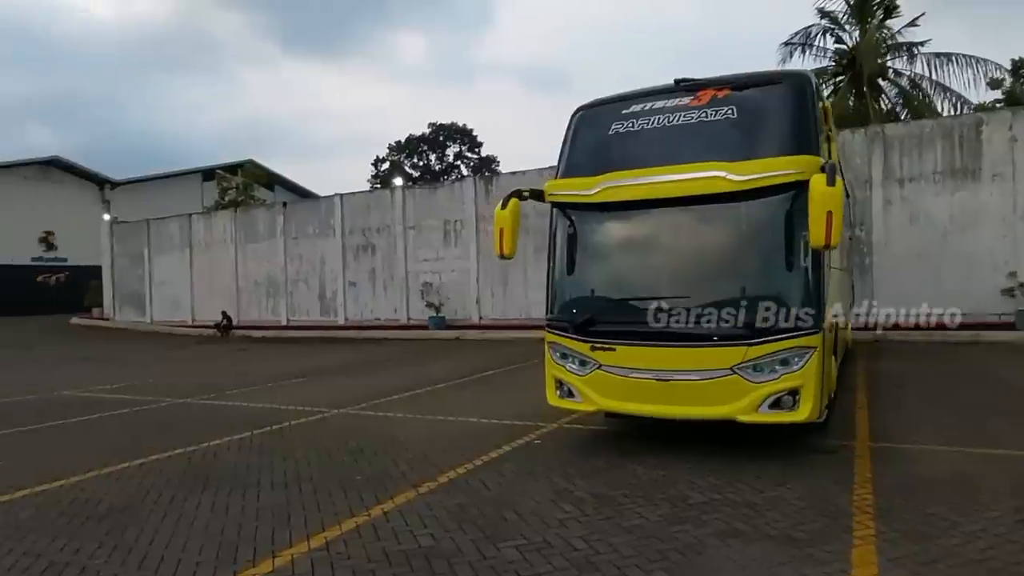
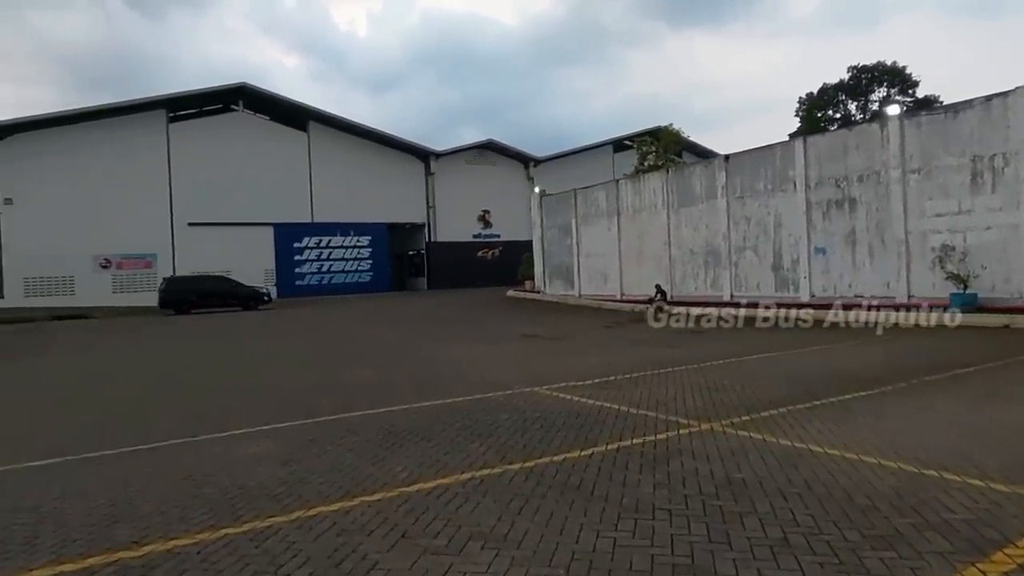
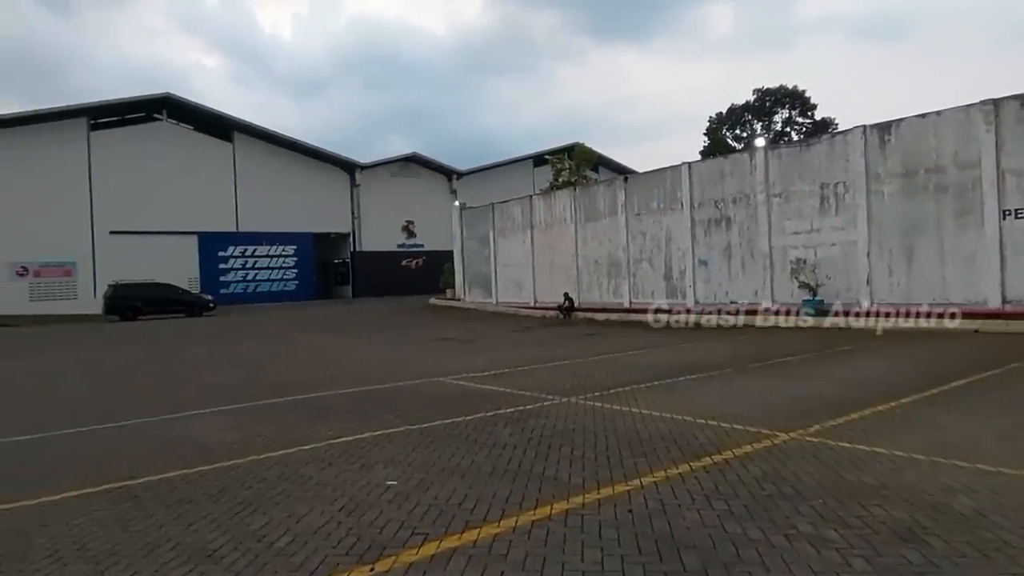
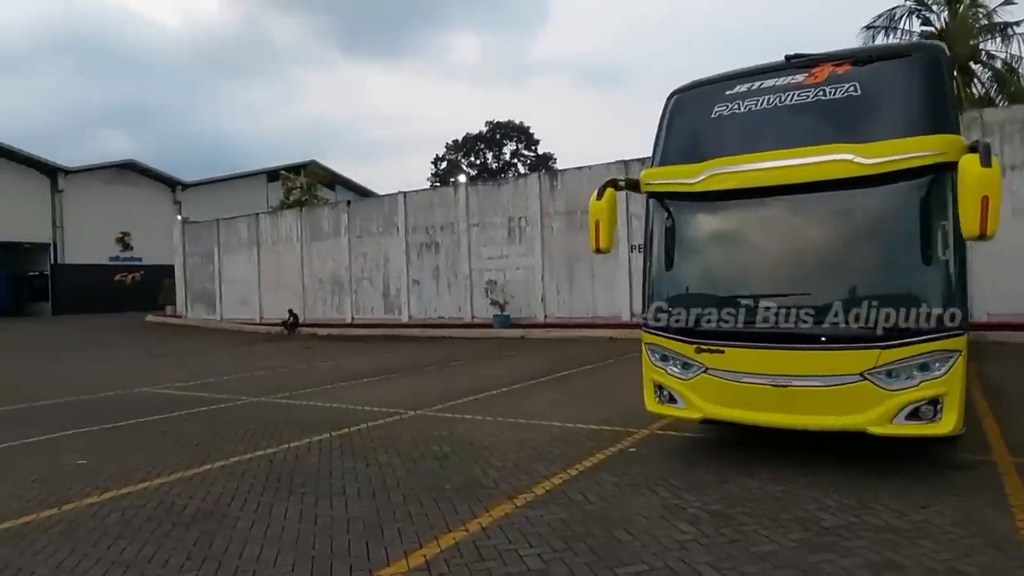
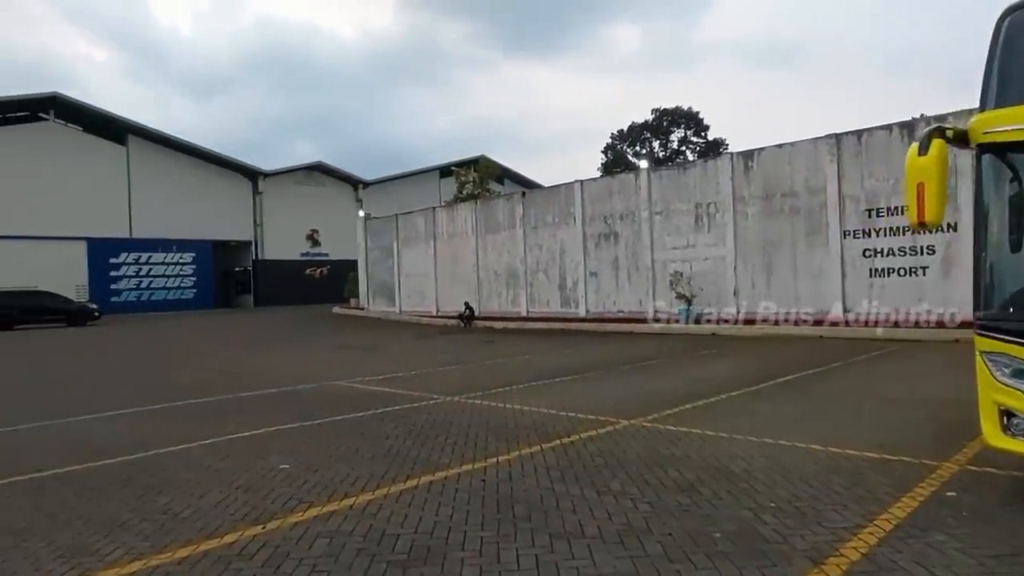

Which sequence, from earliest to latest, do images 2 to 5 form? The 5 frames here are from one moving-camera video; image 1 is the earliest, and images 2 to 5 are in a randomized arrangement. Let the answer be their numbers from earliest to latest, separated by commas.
4, 5, 3, 2
